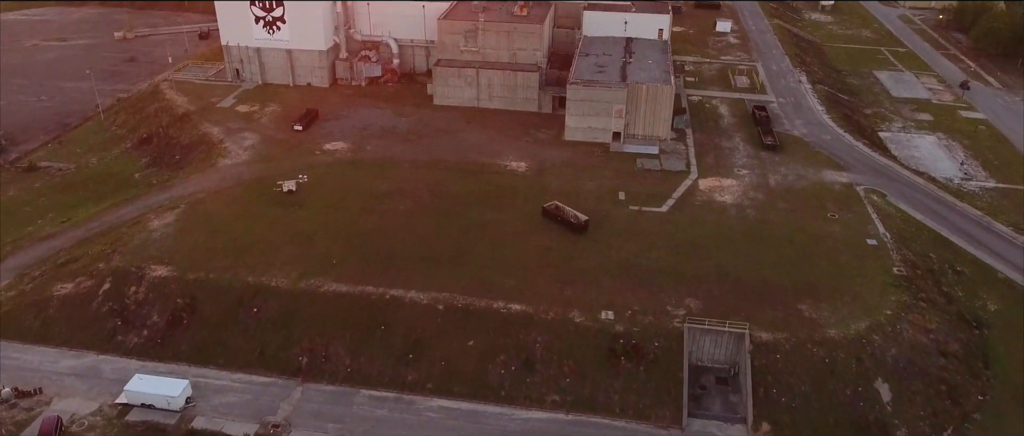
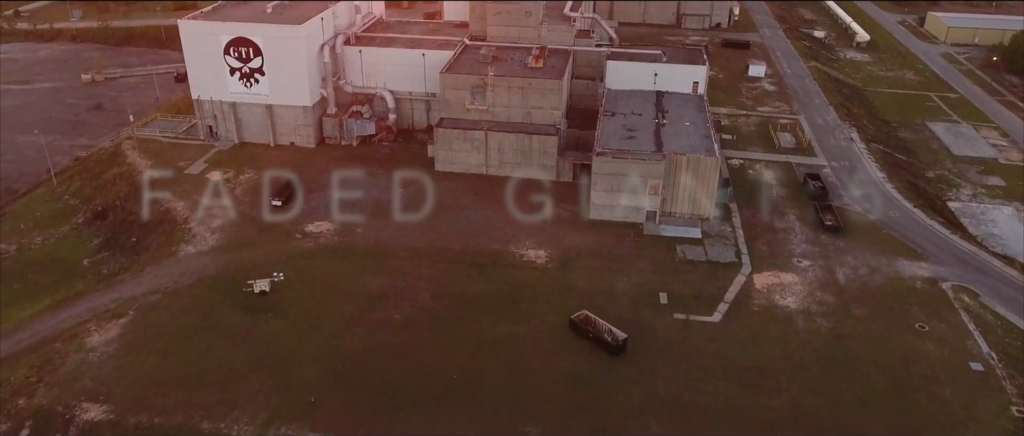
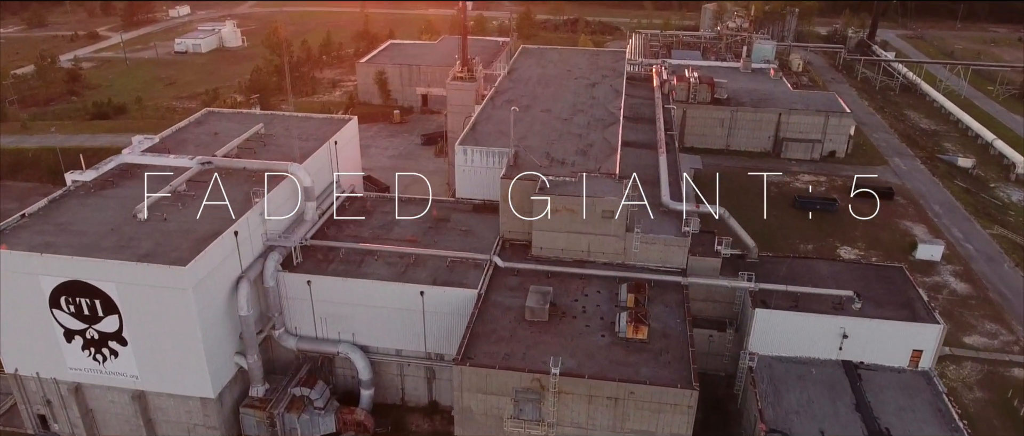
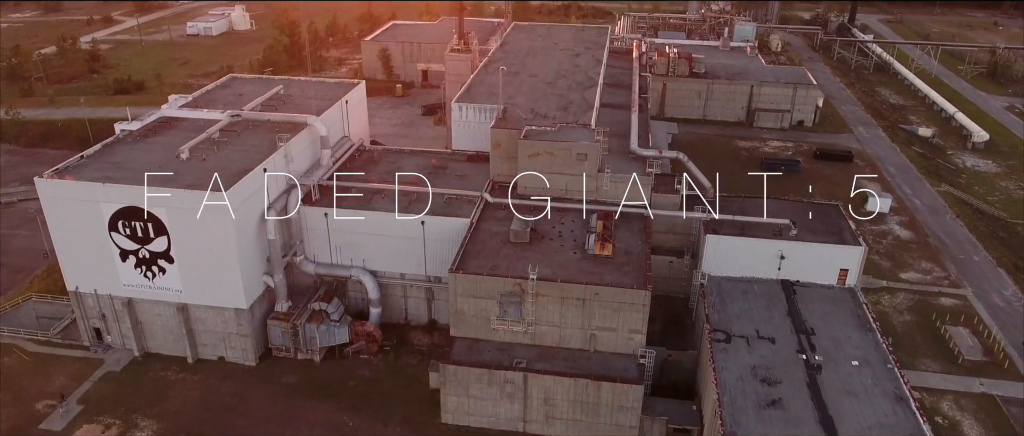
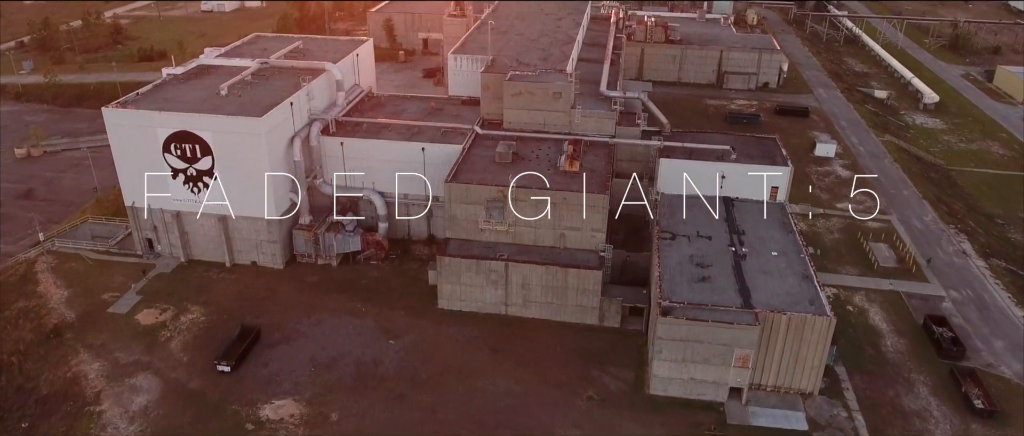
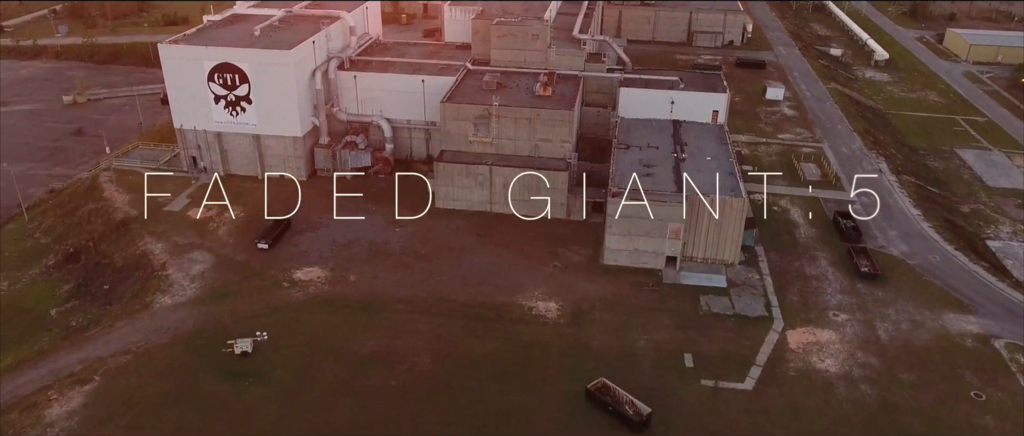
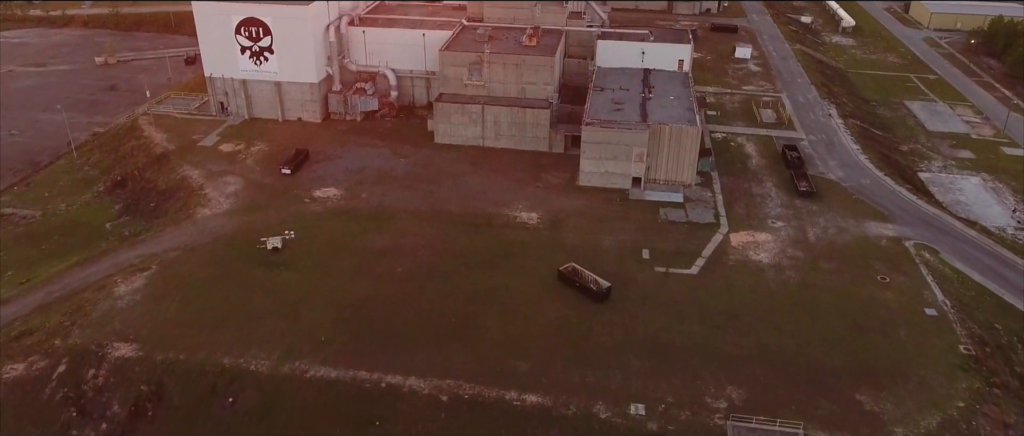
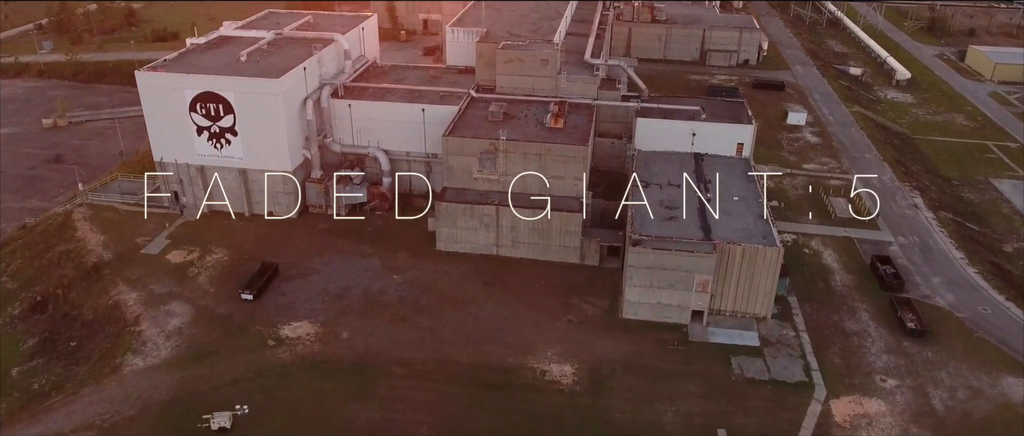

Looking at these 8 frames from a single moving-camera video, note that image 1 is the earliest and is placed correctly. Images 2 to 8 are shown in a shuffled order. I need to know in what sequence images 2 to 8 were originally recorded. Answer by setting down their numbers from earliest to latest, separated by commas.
7, 2, 6, 8, 5, 4, 3
